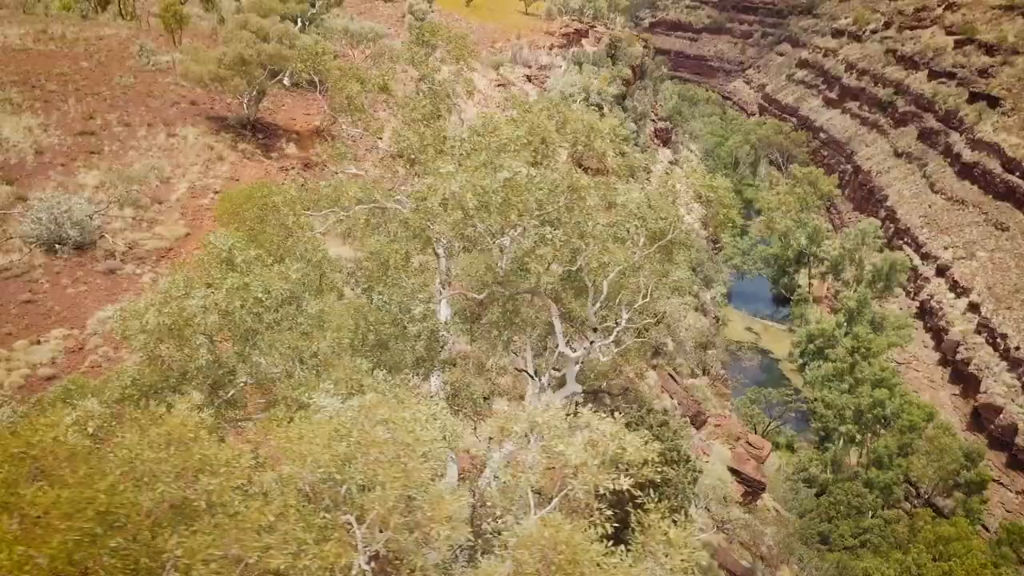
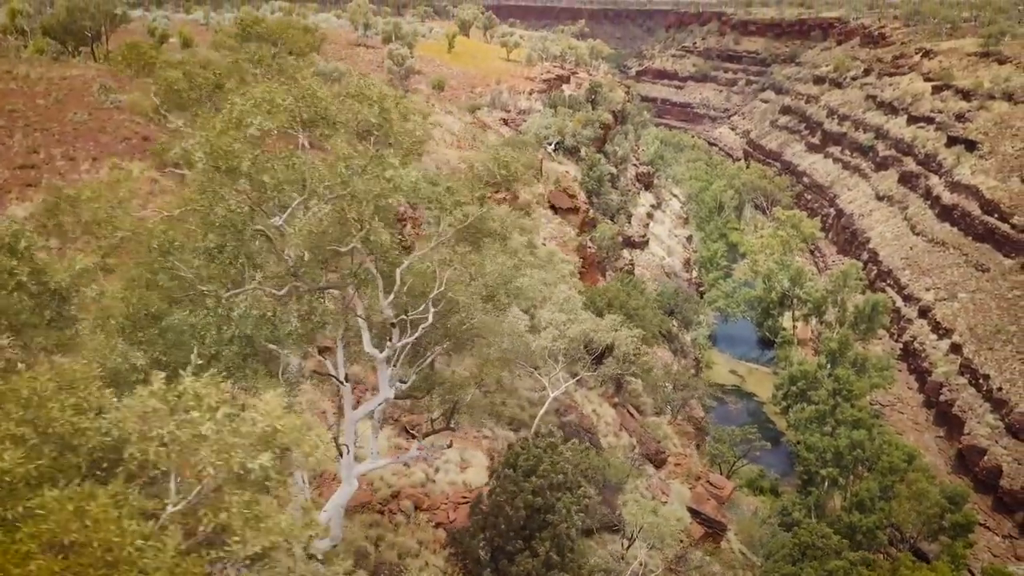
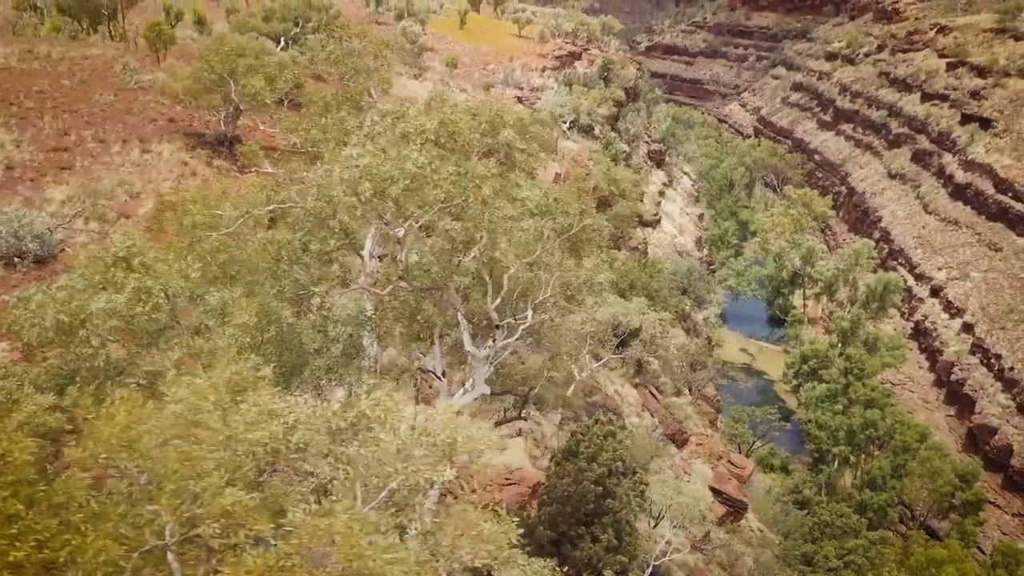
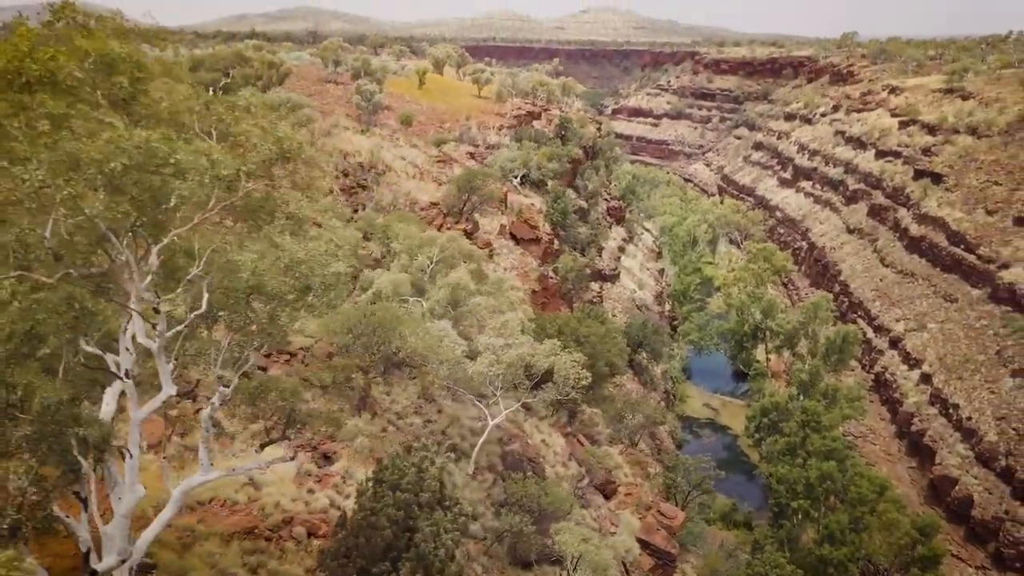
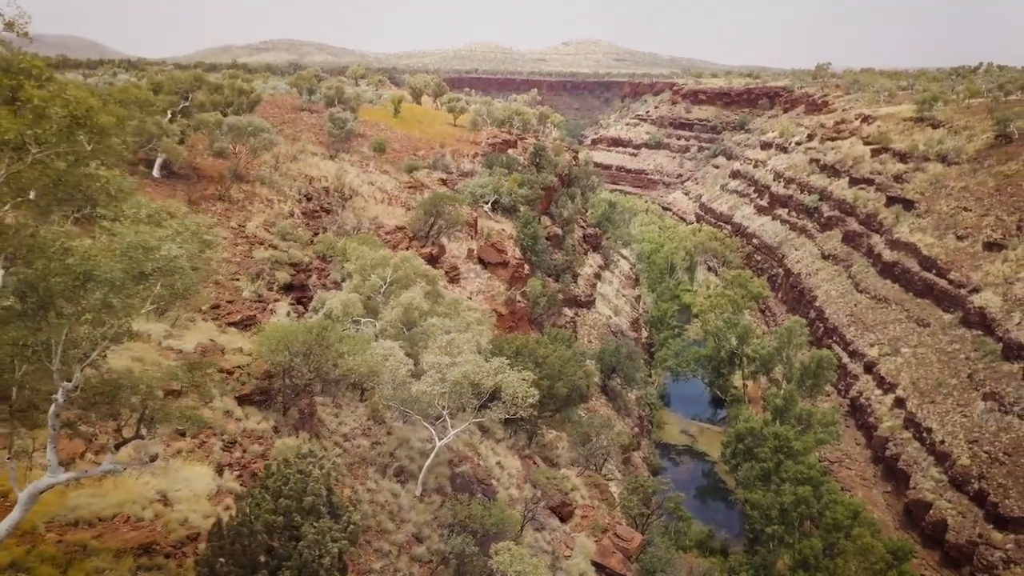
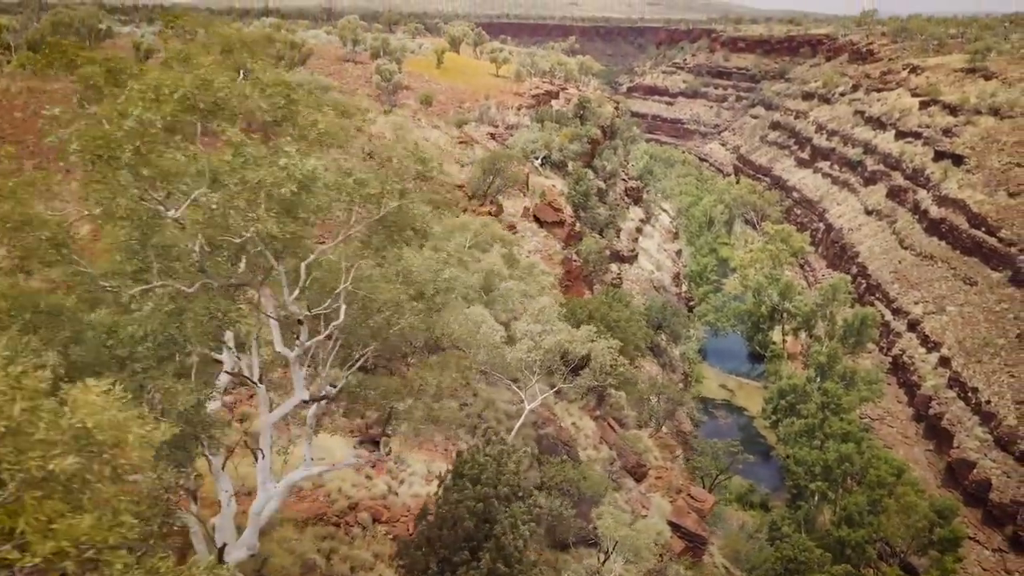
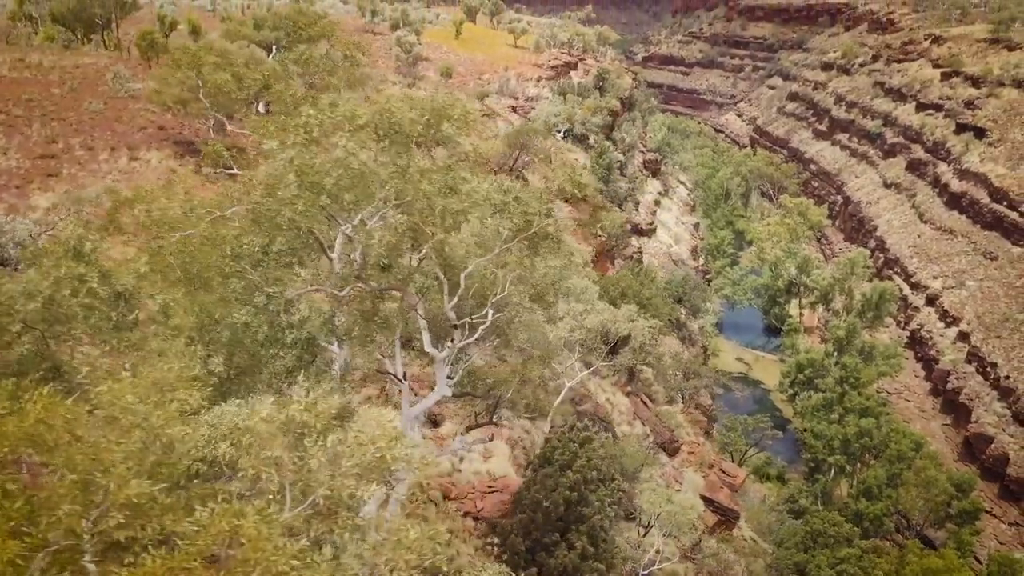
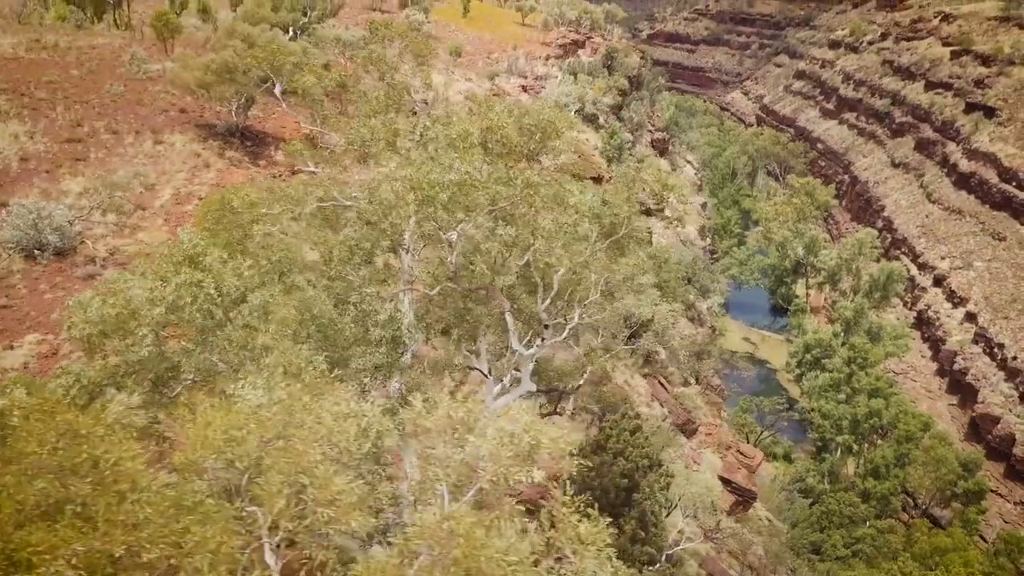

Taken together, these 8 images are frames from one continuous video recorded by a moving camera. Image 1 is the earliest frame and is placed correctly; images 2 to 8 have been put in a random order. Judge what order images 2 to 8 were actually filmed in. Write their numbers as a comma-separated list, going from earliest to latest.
8, 3, 7, 2, 6, 4, 5
